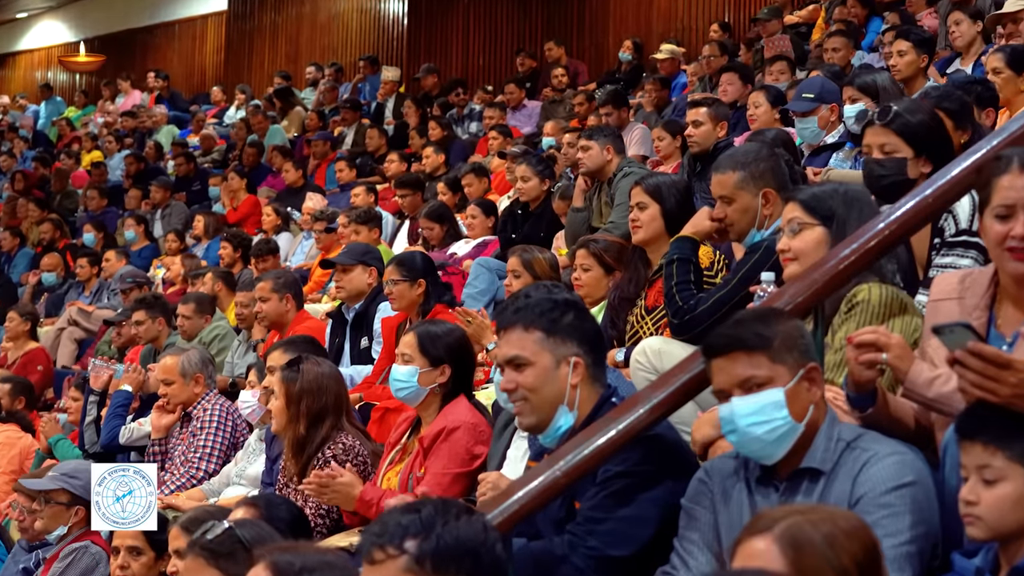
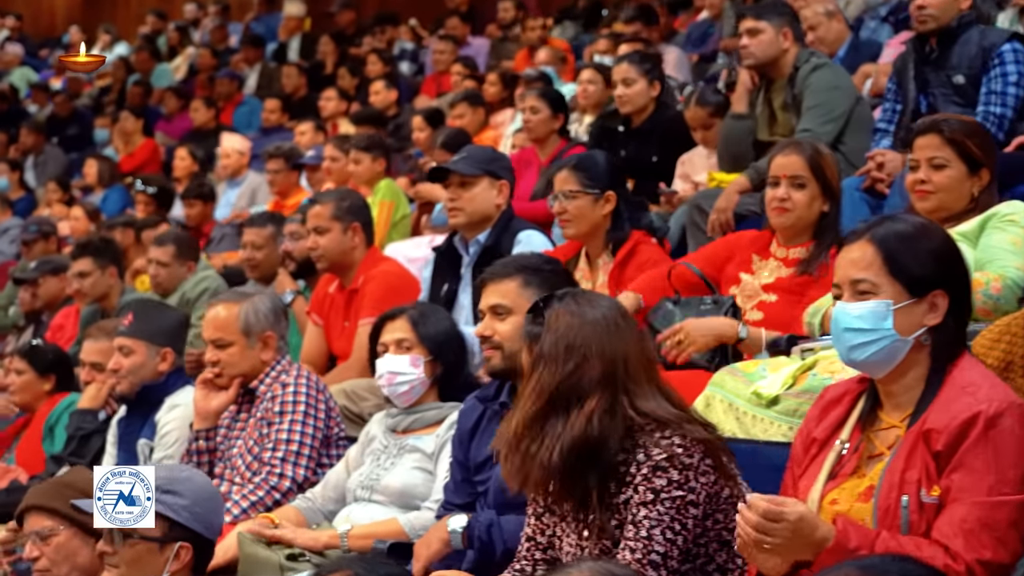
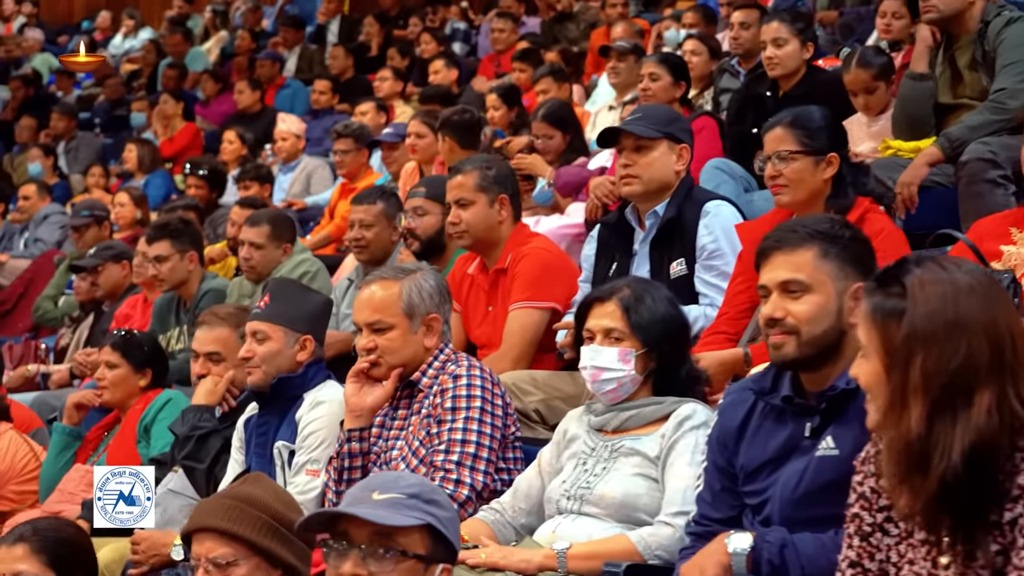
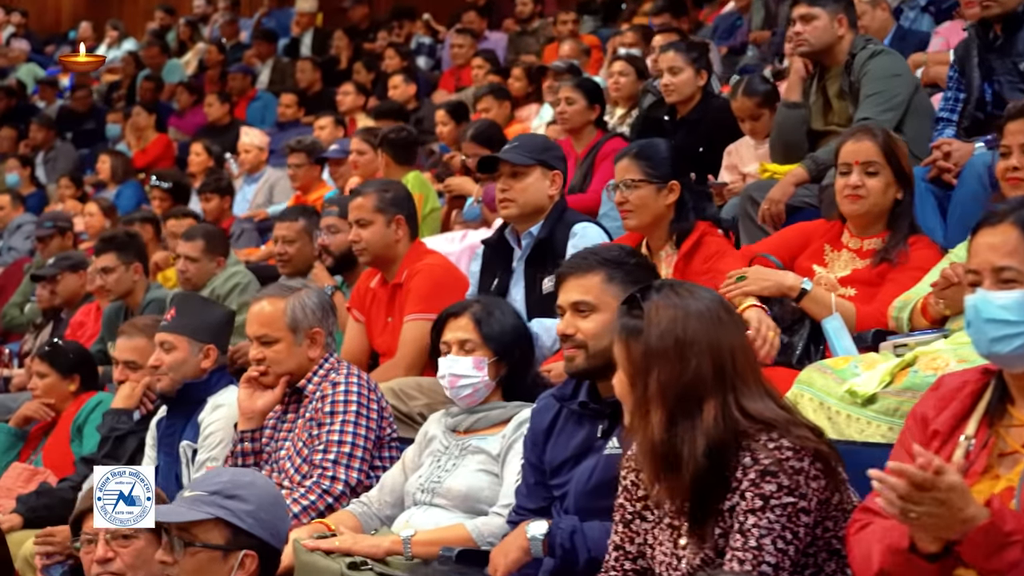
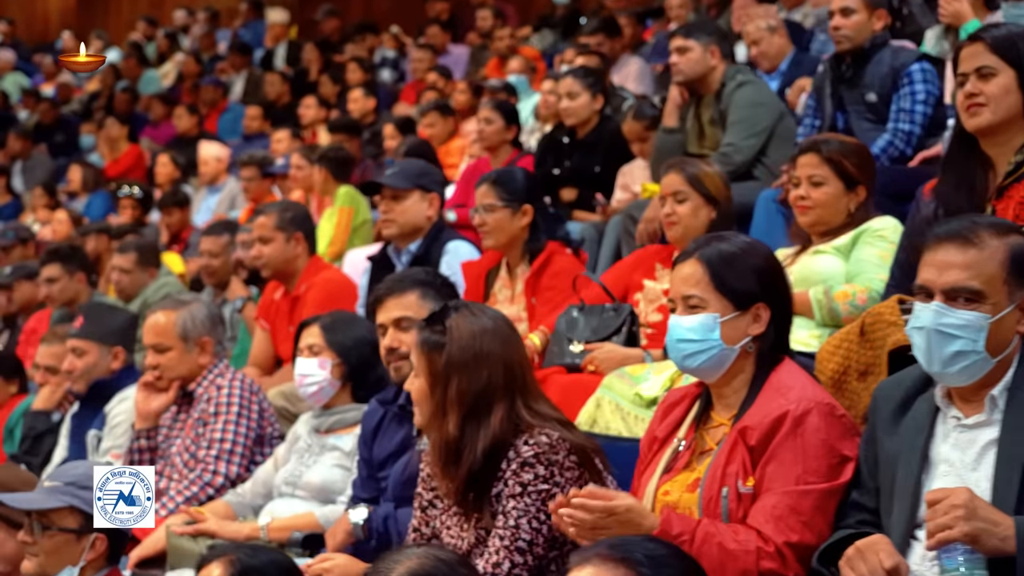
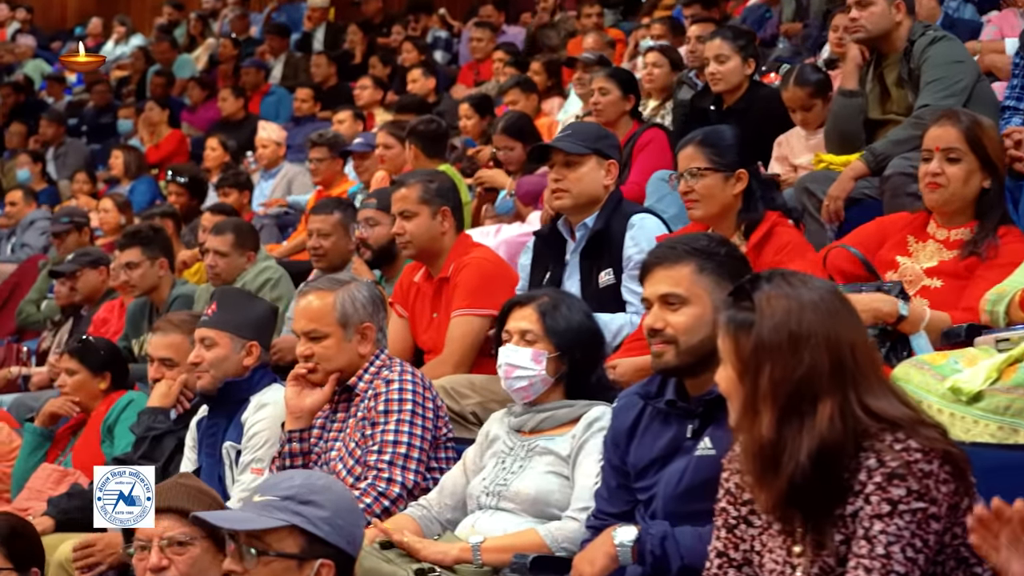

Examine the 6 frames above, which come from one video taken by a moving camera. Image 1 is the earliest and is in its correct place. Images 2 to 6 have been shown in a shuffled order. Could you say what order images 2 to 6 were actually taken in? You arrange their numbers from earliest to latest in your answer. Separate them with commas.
5, 2, 4, 6, 3
